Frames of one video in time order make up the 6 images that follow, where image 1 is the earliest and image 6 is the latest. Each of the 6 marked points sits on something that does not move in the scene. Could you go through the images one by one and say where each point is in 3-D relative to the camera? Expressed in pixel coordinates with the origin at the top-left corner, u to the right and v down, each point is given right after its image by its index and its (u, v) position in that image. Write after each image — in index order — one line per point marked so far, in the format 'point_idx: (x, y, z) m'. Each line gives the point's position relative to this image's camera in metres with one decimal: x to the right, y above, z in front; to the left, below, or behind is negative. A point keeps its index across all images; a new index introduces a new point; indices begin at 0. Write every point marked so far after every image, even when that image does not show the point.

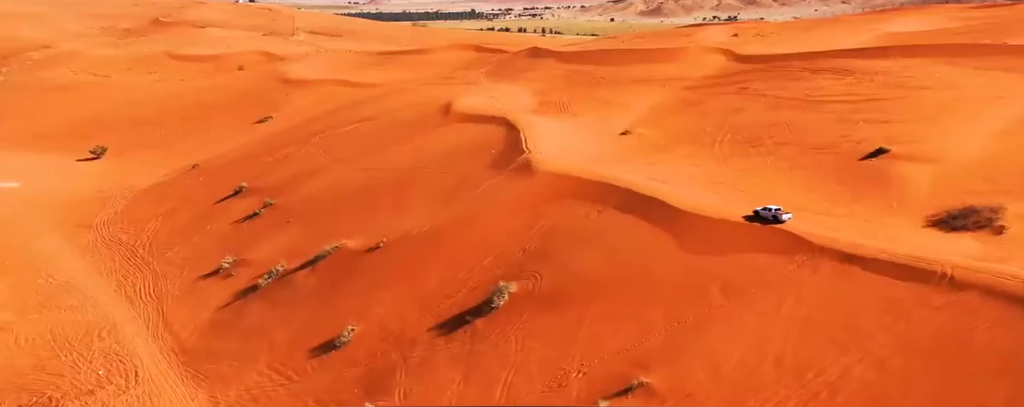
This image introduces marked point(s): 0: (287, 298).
0: (-5.1, -2.1, +17.2) m
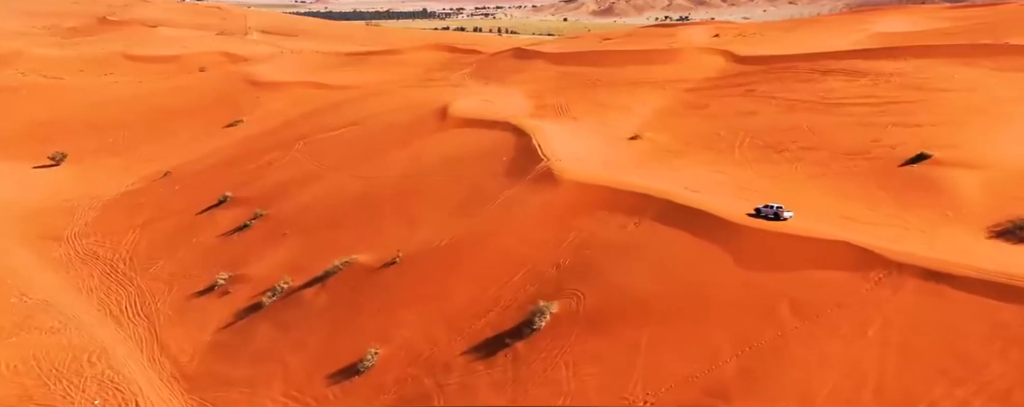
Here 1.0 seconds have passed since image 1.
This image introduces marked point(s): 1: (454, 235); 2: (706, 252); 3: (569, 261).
0: (-4.6, -2.4, +16.2) m
1: (-1.2, -0.7, +16.5) m
2: (+3.6, -0.9, +13.2) m
3: (+1.1, -1.1, +14.0) m
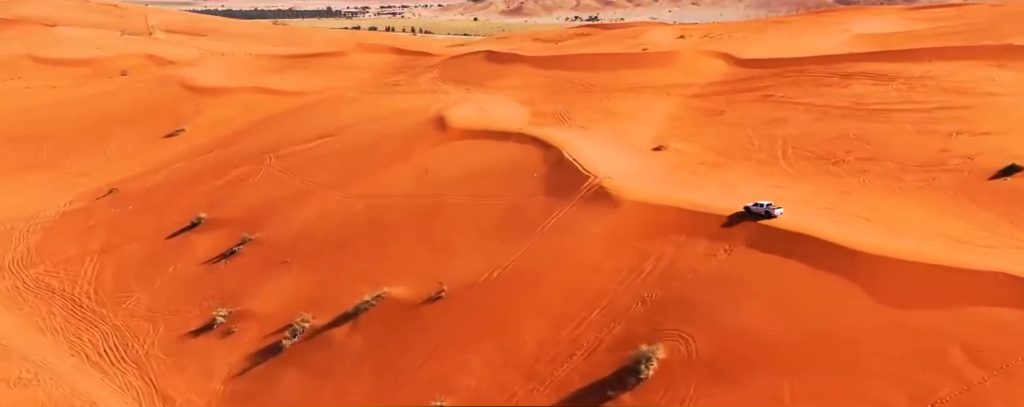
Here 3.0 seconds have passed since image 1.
0: (-3.4, -3.0, +14.4) m
1: (-0.1, -1.2, +14.9) m
2: (+5.0, -1.3, +12.1) m
3: (+2.4, -1.5, +12.7) m
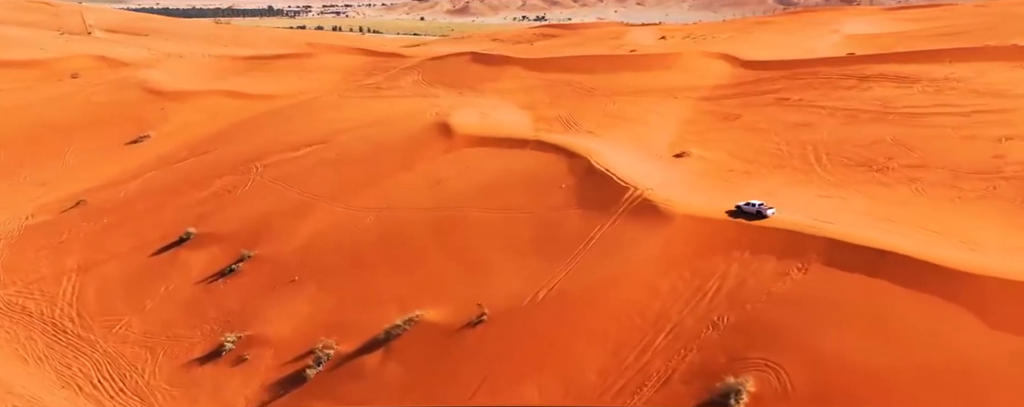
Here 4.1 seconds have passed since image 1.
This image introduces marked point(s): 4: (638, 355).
0: (-2.5, -3.3, +13.3) m
1: (+0.7, -1.5, +14.0) m
2: (+5.9, -1.5, +11.4) m
3: (+3.3, -1.8, +11.9) m
4: (+1.9, -2.3, +11.9) m
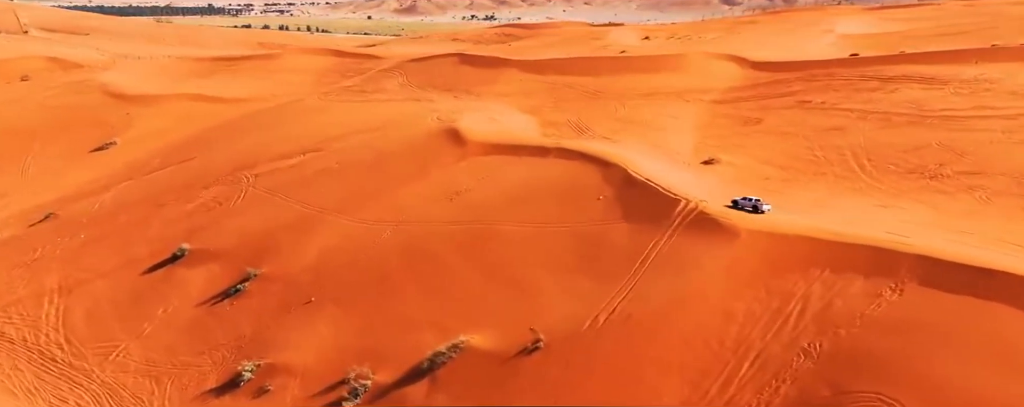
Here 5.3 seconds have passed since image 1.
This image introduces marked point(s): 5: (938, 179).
0: (-1.5, -3.7, +12.2) m
1: (+1.7, -1.7, +13.1) m
2: (+7.0, -1.7, +10.8) m
3: (+4.4, -2.0, +11.1) m
4: (+3.0, -2.6, +11.1) m
5: (+8.6, +0.5, +15.6) m
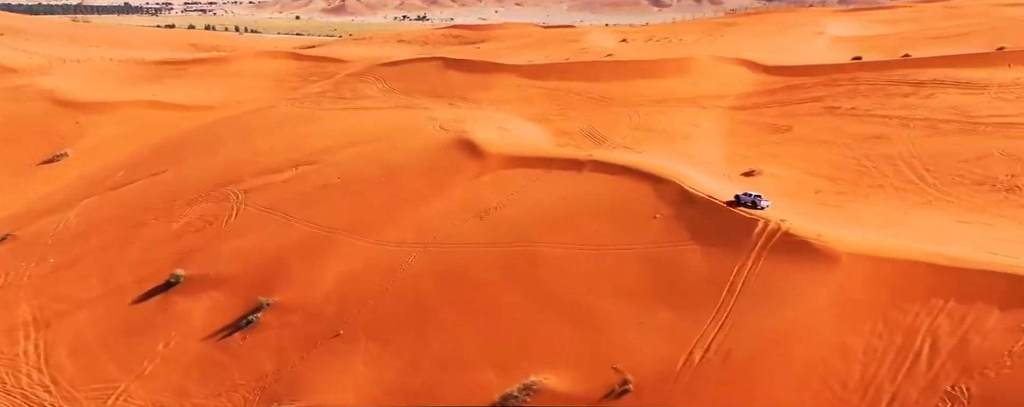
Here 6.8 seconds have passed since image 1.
0: (-0.1, -4.1, +10.9) m
1: (+3.0, -2.1, +12.0) m
2: (+8.4, -2.0, +10.0) m
3: (+5.8, -2.3, +10.1) m
4: (+4.5, -3.0, +10.0) m
5: (+9.7, +0.2, +14.9) m
